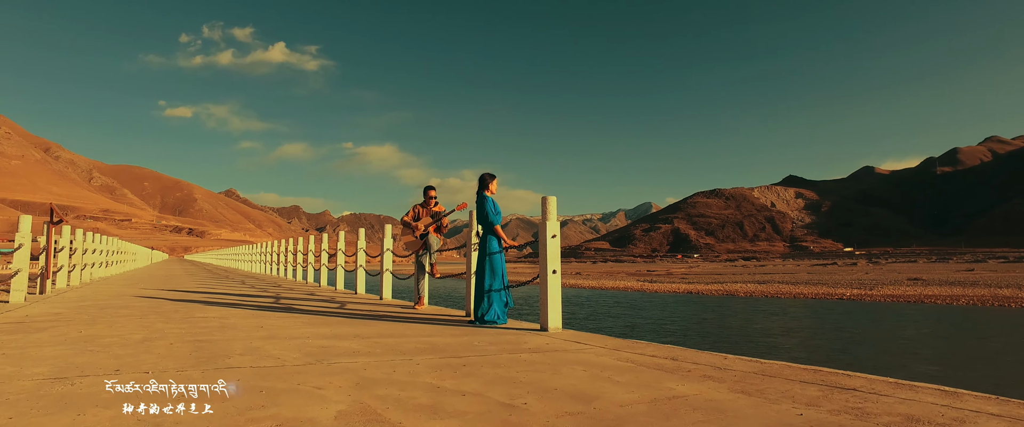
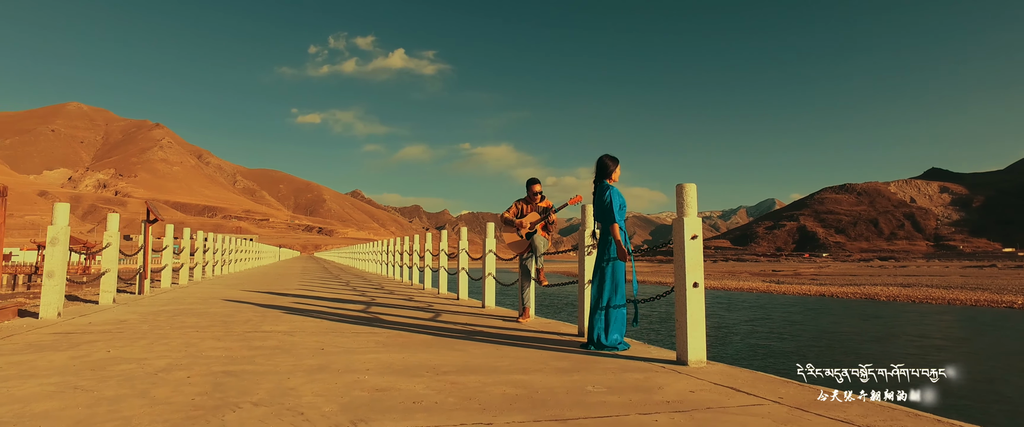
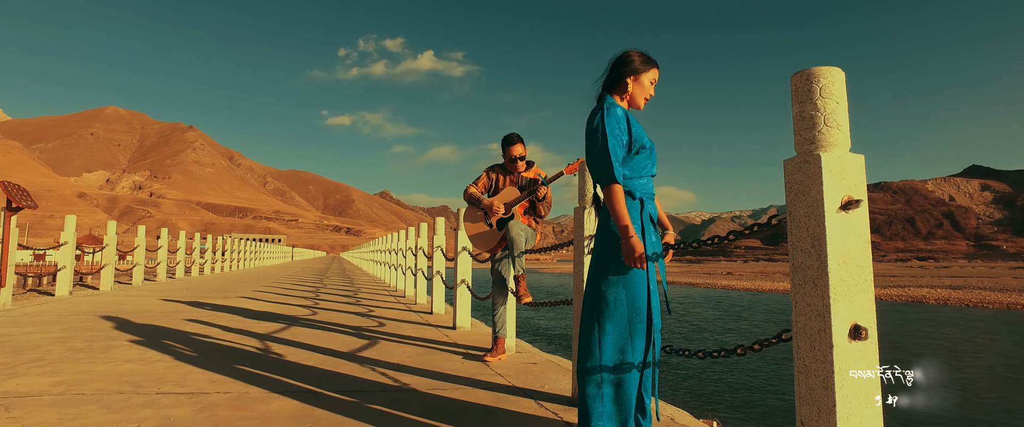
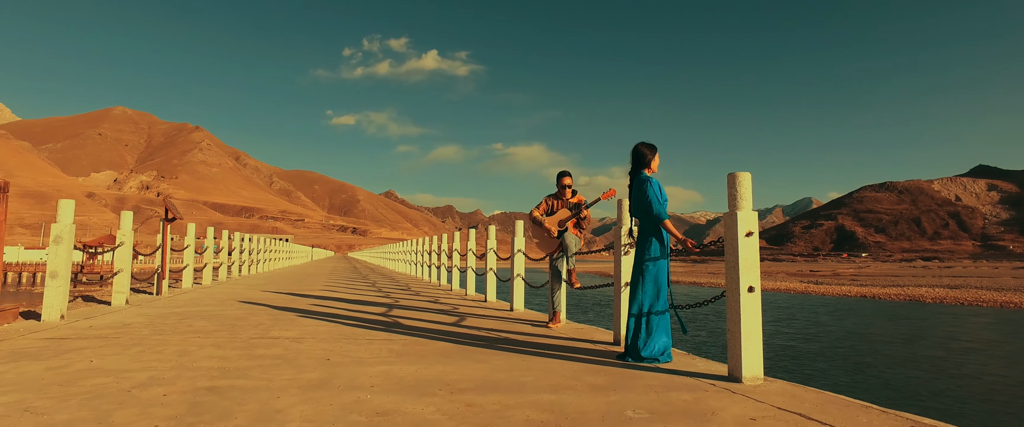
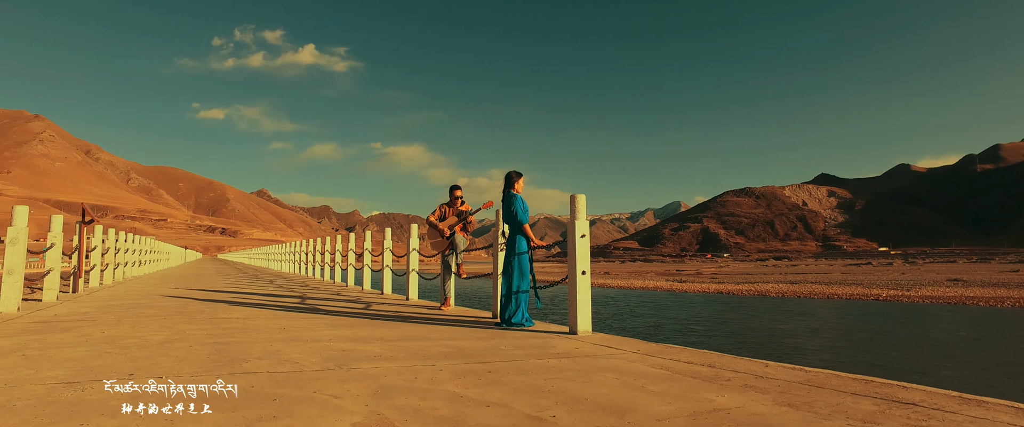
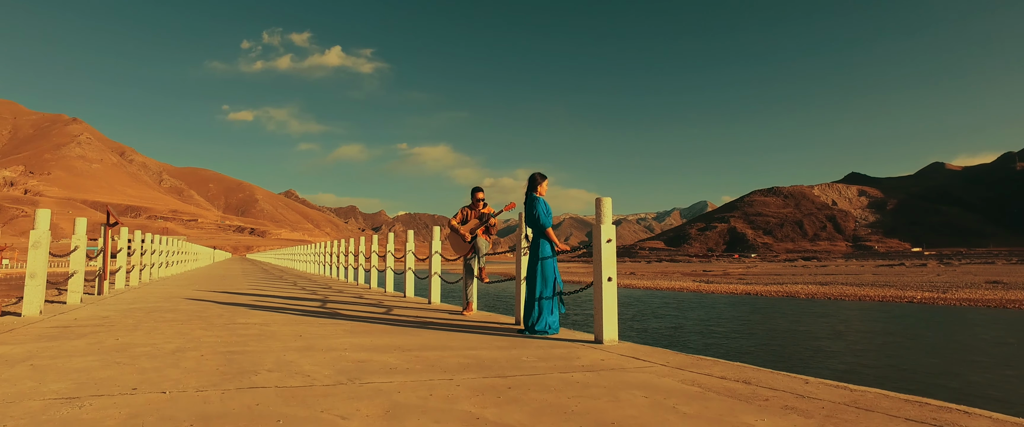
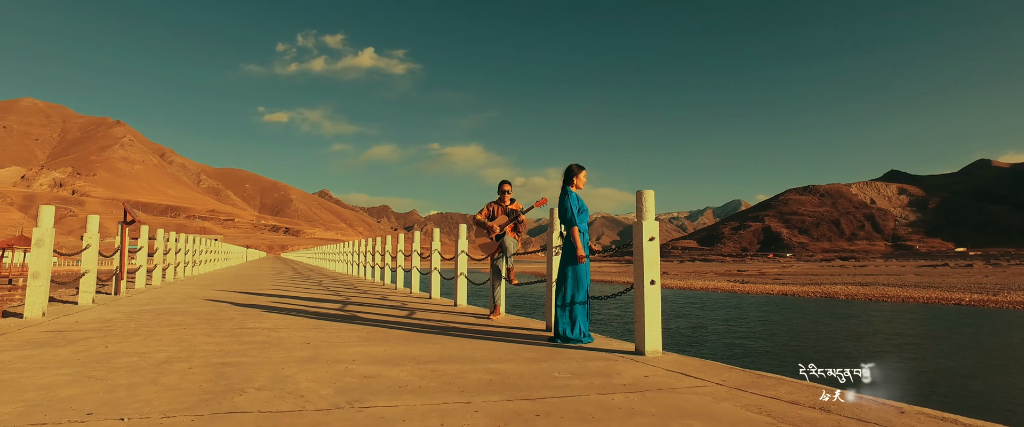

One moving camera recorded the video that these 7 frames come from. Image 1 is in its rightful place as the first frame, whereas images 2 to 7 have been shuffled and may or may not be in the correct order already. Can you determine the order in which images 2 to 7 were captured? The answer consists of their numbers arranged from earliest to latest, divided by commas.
5, 6, 7, 2, 4, 3
